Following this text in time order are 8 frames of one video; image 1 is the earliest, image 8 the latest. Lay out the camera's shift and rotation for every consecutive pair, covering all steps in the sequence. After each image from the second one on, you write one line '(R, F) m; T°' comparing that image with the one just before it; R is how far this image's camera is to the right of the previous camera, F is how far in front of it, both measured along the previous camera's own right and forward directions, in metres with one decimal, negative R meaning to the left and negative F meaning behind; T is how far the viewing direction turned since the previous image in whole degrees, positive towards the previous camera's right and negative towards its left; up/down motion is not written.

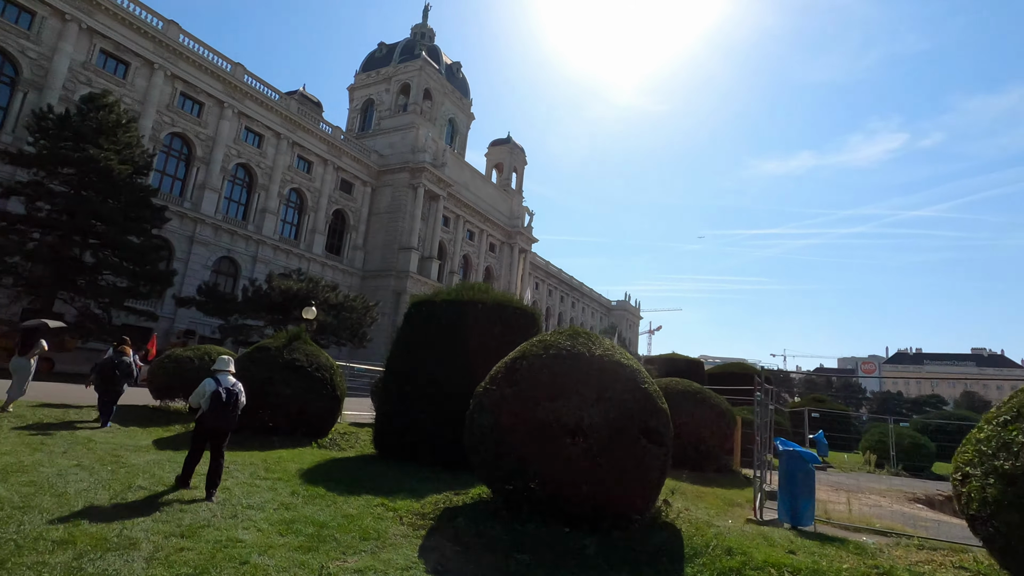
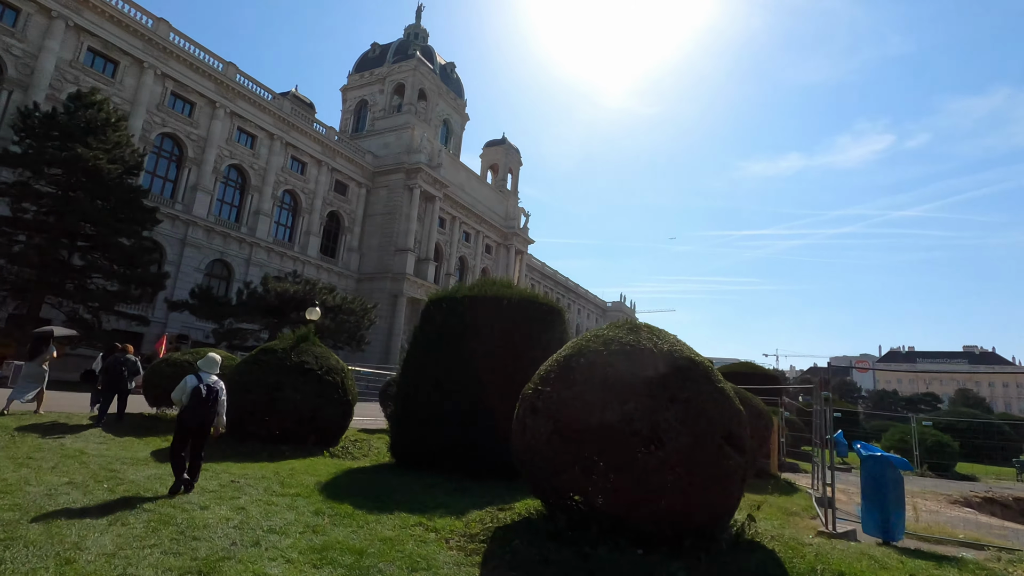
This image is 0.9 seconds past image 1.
(-0.6, +0.7) m; +1°
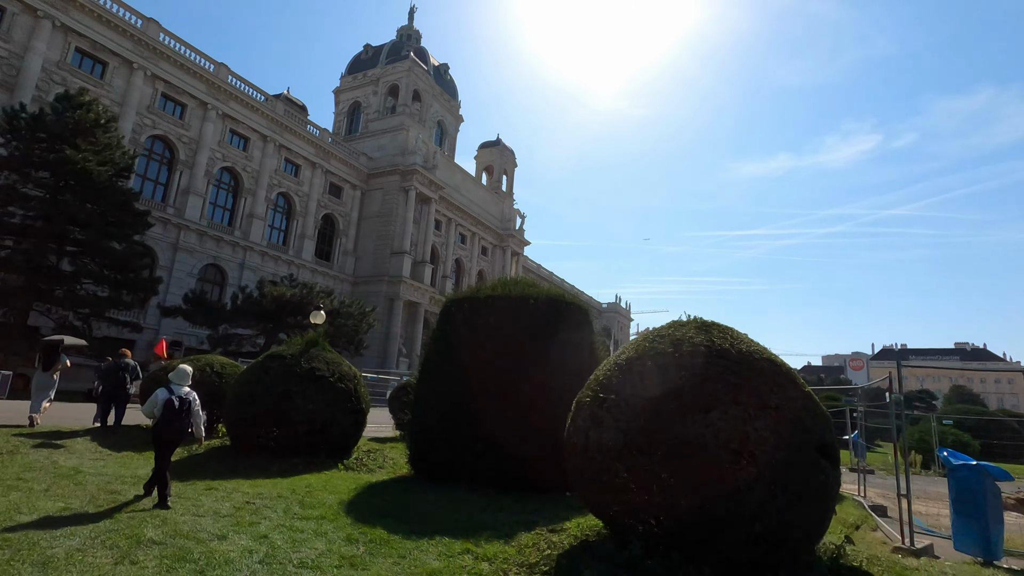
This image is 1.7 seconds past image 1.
(-0.5, +0.6) m; +1°
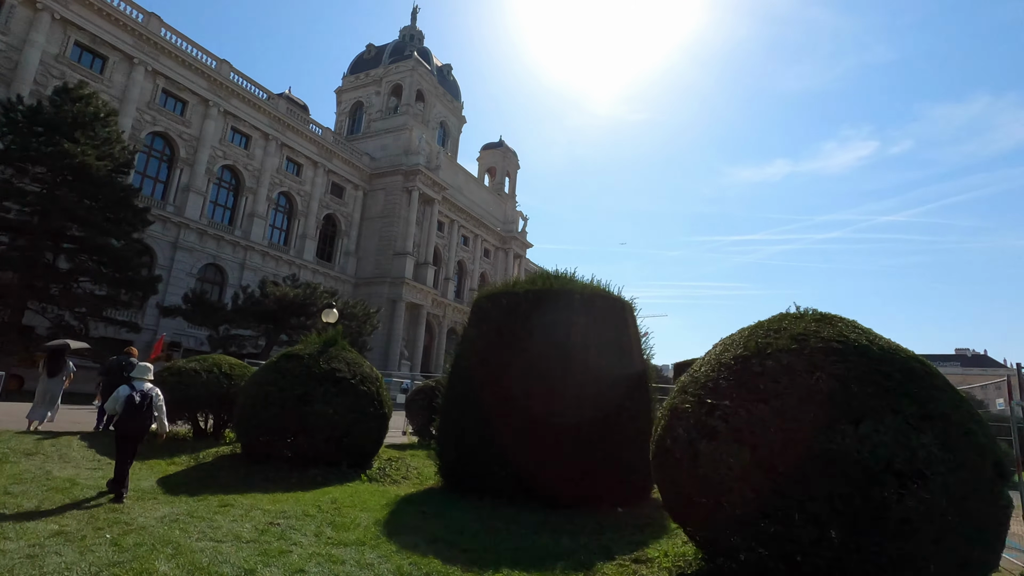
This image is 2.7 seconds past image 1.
(-0.6, +0.7) m; 0°
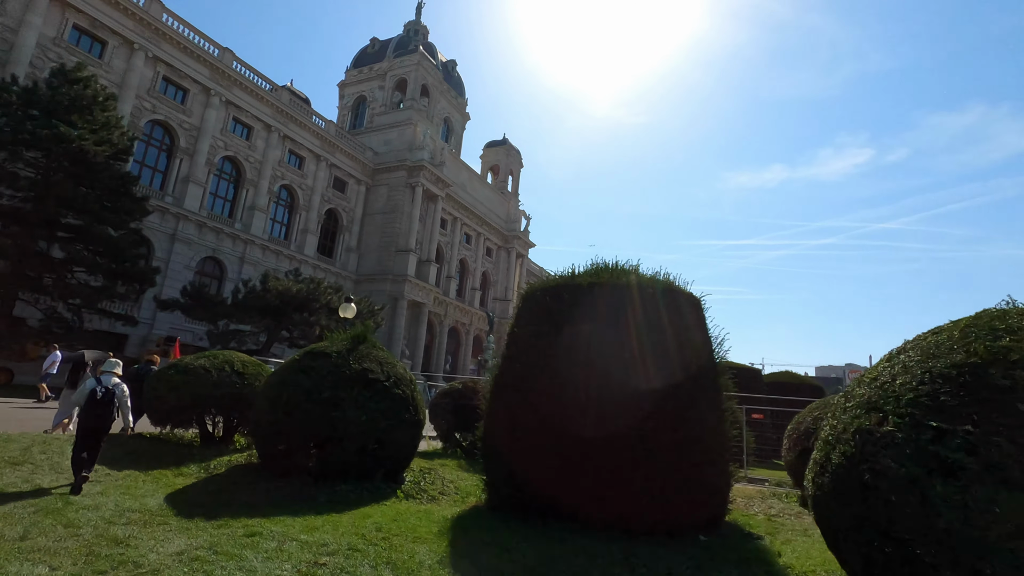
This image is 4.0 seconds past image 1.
(-0.8, +0.9) m; 0°
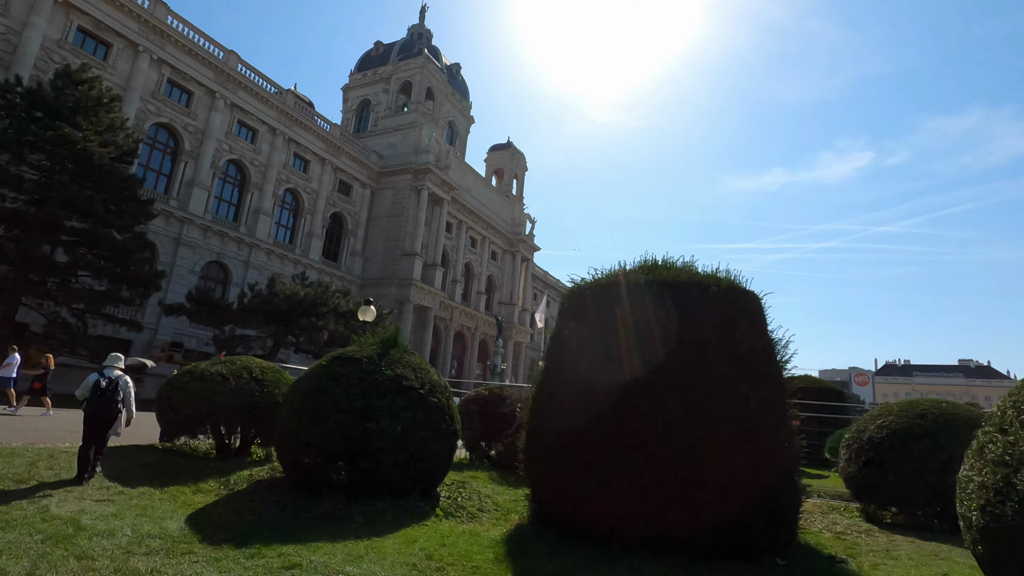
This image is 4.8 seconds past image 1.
(-0.5, +0.6) m; 0°
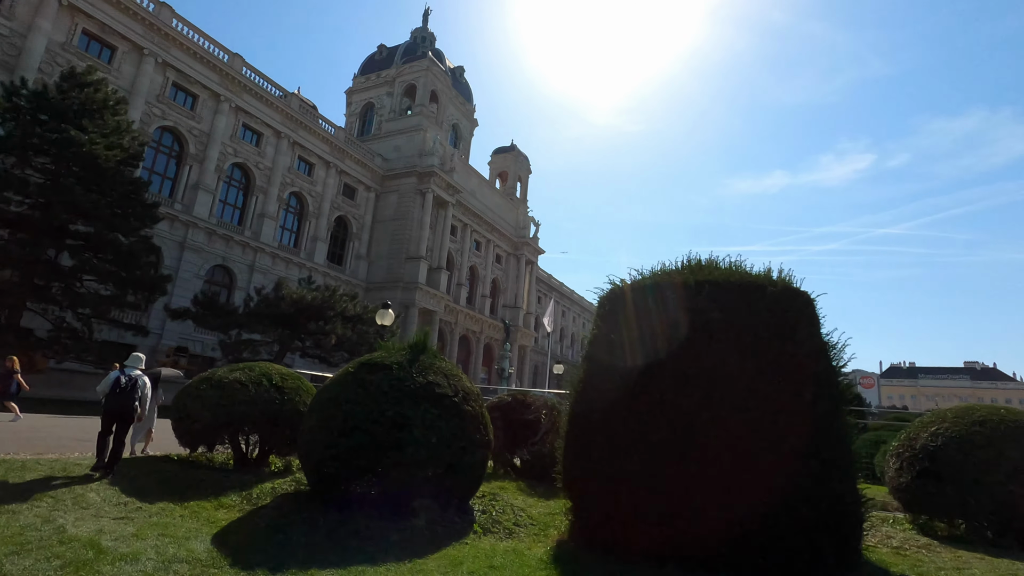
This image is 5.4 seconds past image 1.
(-0.4, +0.4) m; 0°
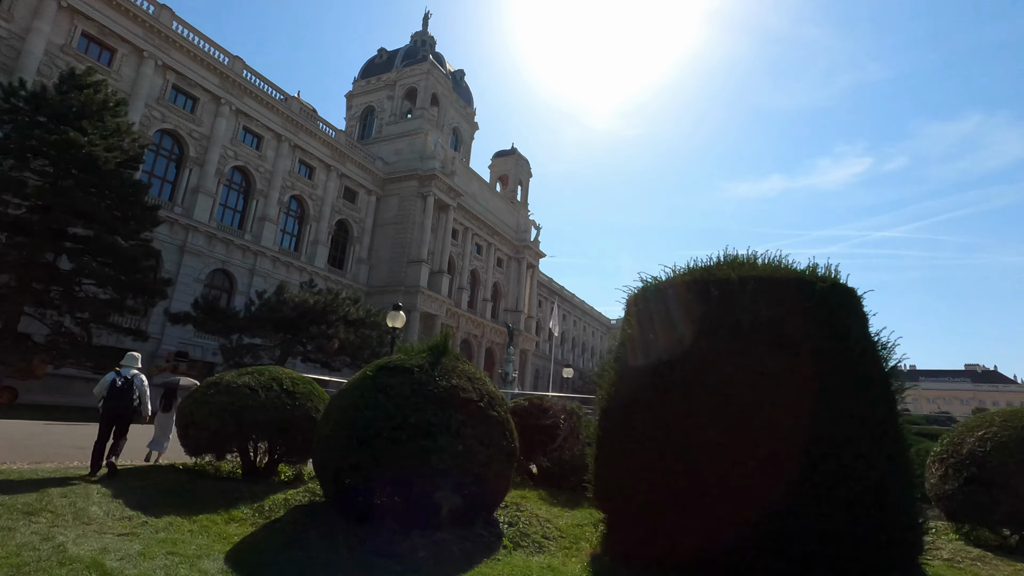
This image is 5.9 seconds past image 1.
(-0.3, +0.4) m; 0°
